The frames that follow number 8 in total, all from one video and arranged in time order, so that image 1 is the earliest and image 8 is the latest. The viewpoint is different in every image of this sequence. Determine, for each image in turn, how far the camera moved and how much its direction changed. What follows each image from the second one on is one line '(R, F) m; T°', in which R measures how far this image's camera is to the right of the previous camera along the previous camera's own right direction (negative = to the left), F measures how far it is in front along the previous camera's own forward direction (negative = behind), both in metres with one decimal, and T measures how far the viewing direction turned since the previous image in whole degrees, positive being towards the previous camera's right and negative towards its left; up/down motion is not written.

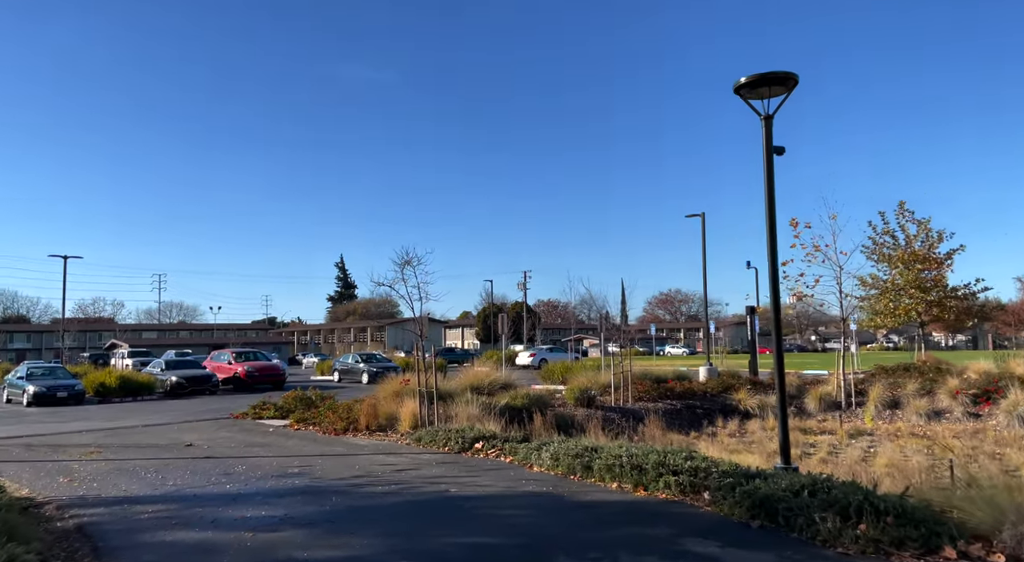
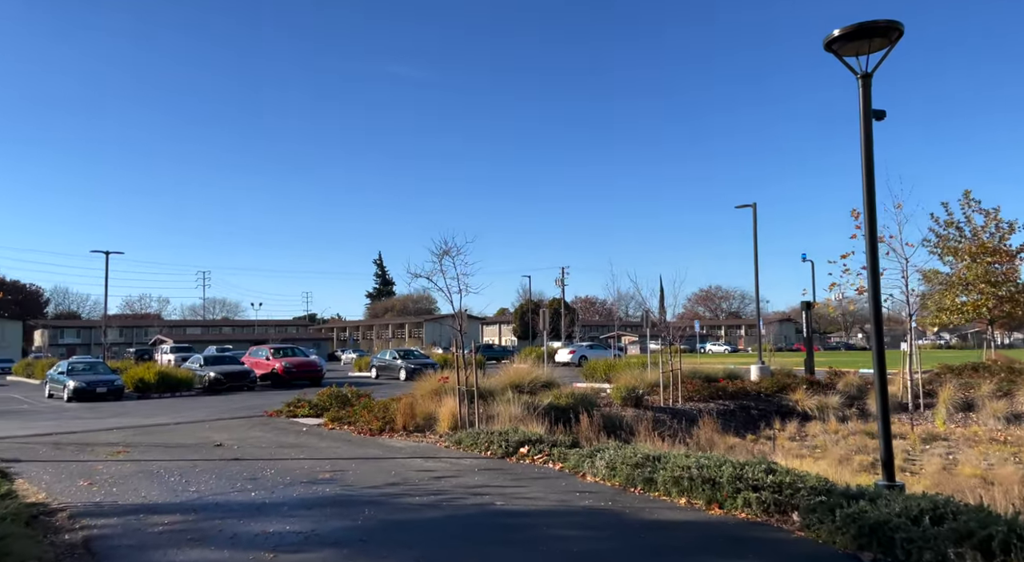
(-0.1, +0.9) m; -3°
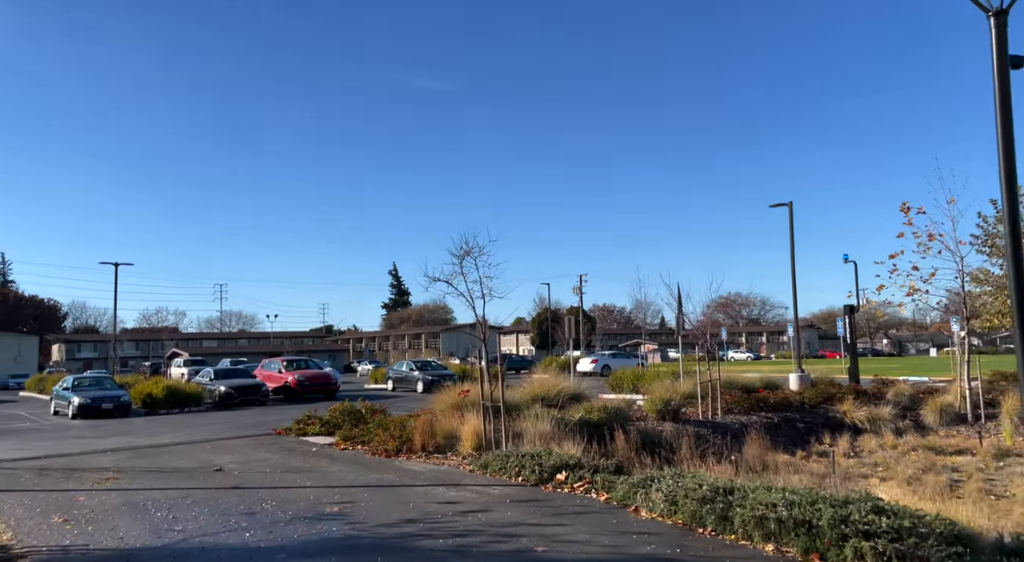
(-0.2, +1.2) m; -1°
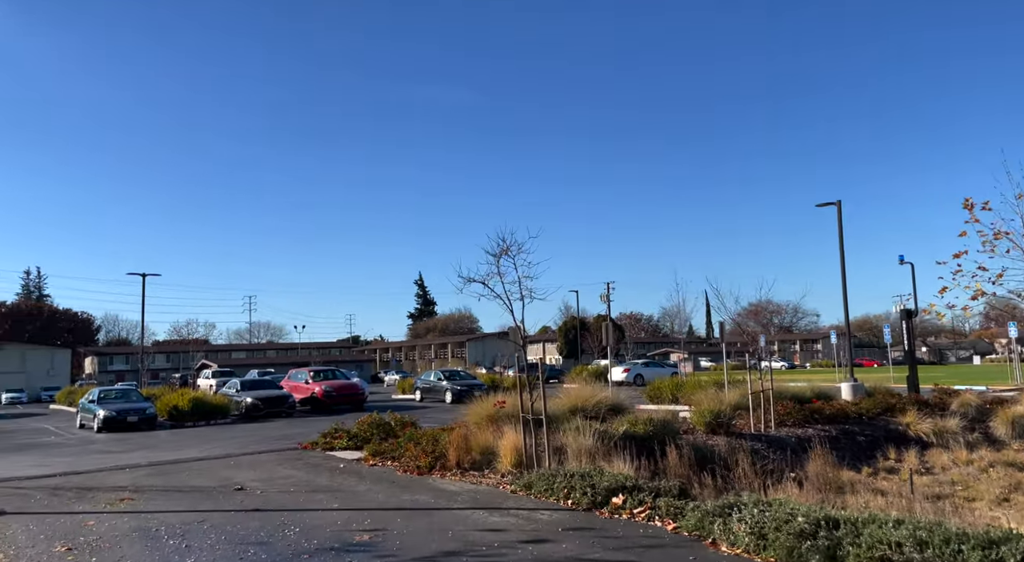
(-0.2, +0.9) m; -2°
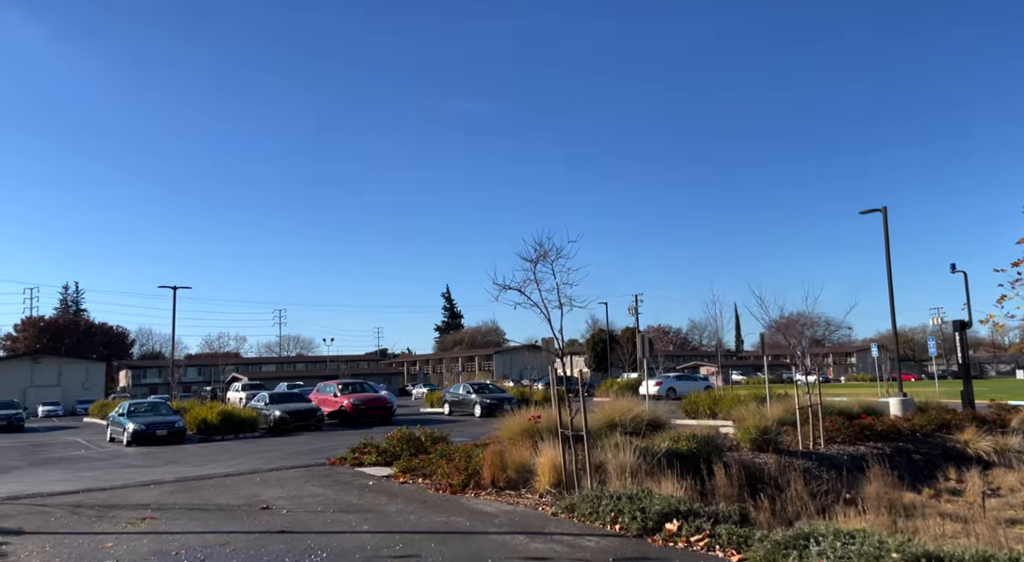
(-0.1, +0.6) m; -2°
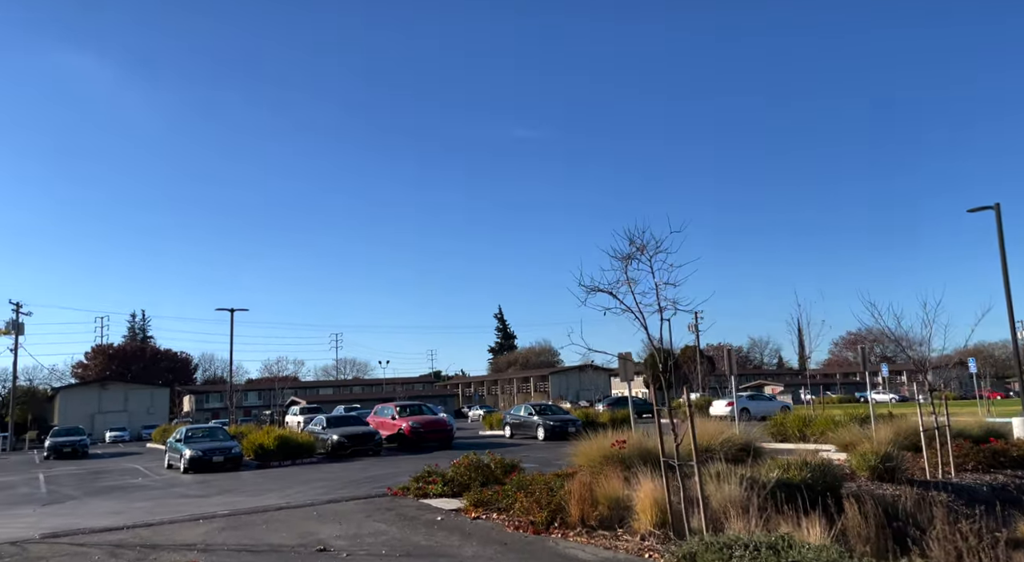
(-0.4, +1.4) m; -4°
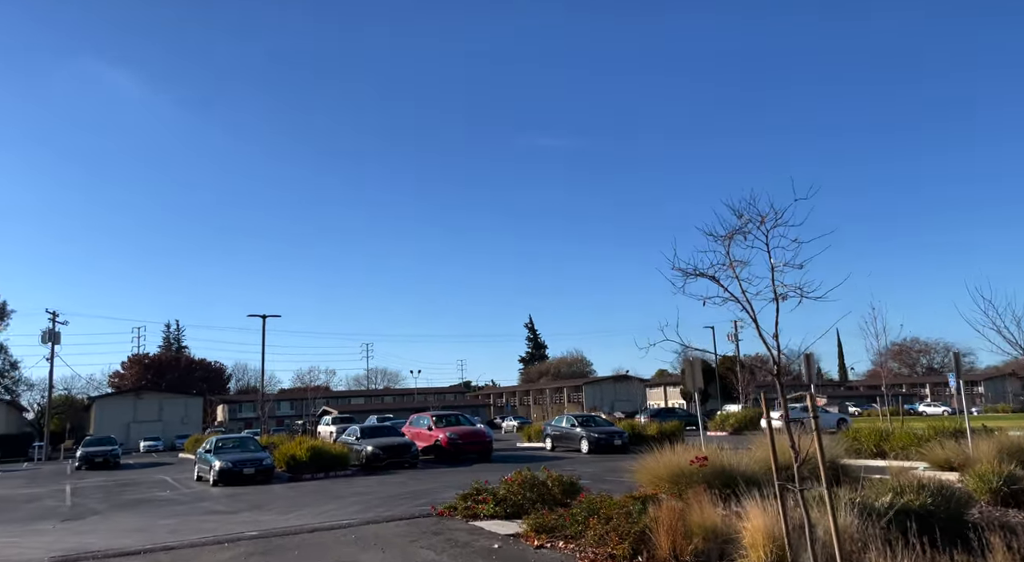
(-0.5, +1.5) m; -2°
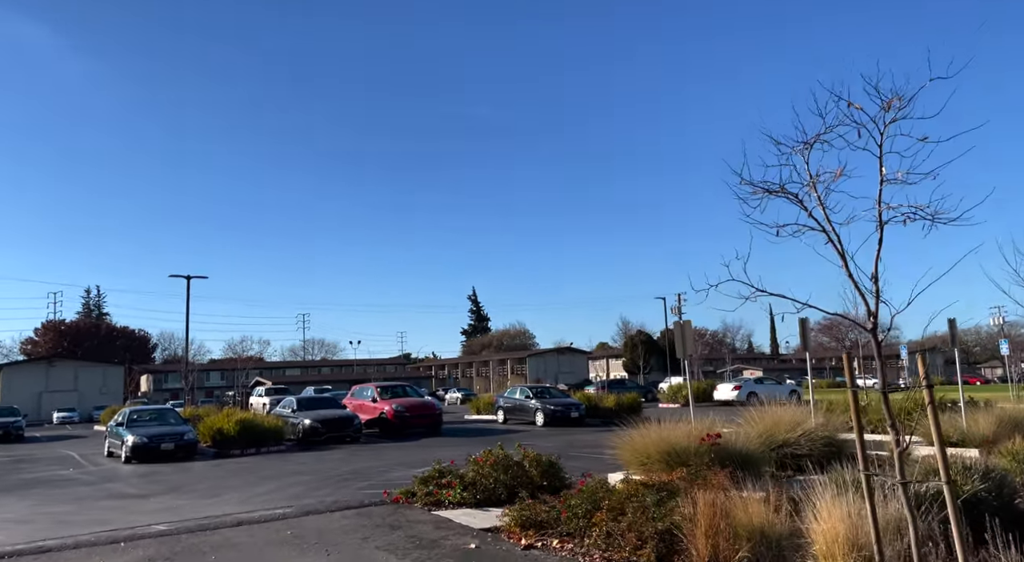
(-0.4, +2.1) m; +4°
